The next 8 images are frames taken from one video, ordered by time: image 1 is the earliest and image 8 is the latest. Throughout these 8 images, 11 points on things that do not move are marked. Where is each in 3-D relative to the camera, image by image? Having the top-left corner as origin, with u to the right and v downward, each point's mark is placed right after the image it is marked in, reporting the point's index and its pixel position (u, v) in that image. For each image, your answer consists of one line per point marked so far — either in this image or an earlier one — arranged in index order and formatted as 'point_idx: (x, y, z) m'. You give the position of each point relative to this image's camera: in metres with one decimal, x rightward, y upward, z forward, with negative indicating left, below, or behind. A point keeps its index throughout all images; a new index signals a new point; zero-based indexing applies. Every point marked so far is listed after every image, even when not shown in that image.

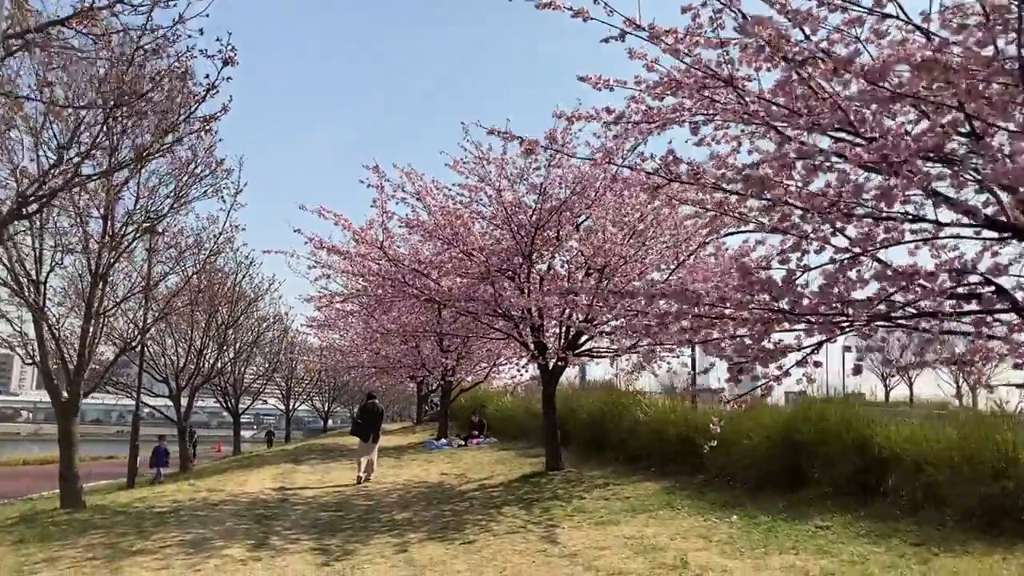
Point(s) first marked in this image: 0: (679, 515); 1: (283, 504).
0: (+1.8, -2.4, +10.1) m
1: (-3.0, -2.8, +12.2) m
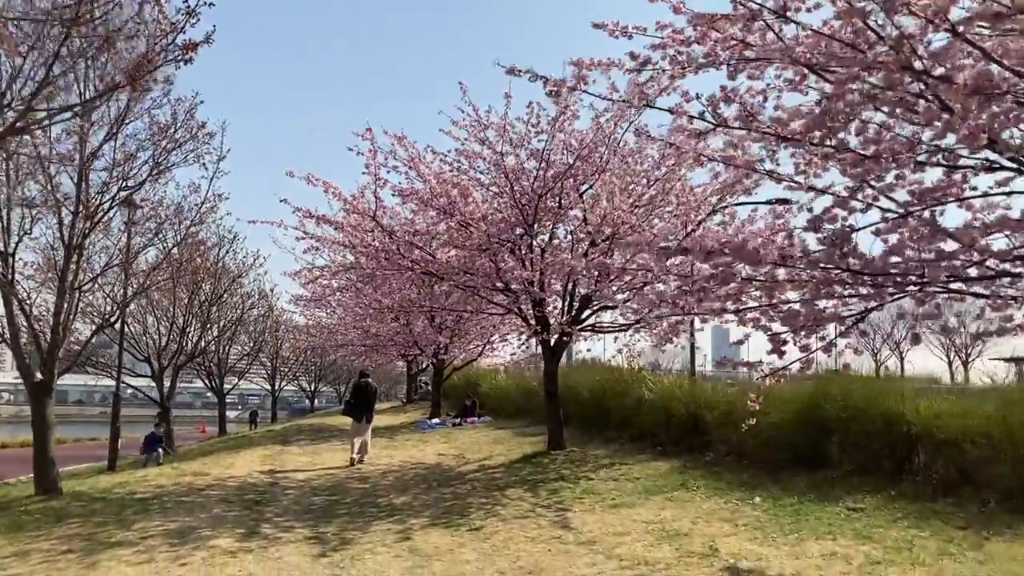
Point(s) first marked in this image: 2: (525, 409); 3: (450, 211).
0: (+1.9, -2.1, +9.5) m
1: (-2.9, -2.5, +11.5) m
2: (+0.4, -2.5, +19.1) m
3: (-0.8, +1.1, +12.6) m
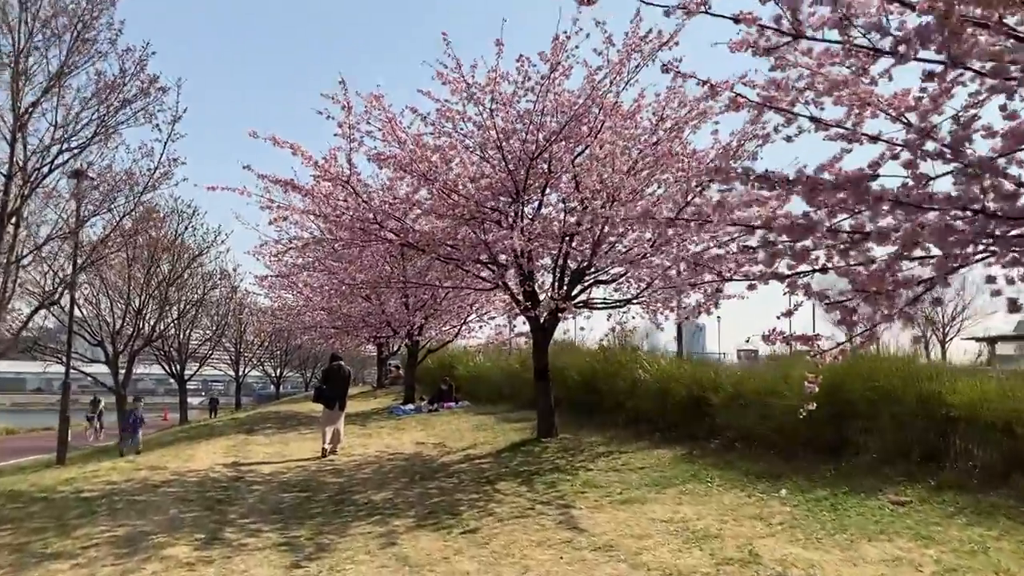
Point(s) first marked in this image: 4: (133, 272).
0: (+1.8, -1.8, +8.5) m
1: (-3.0, -2.2, +10.4) m
2: (0.0, -2.0, +18.1) m
3: (-1.0, +1.4, +11.5) m
4: (-7.3, +0.3, +18.1) m
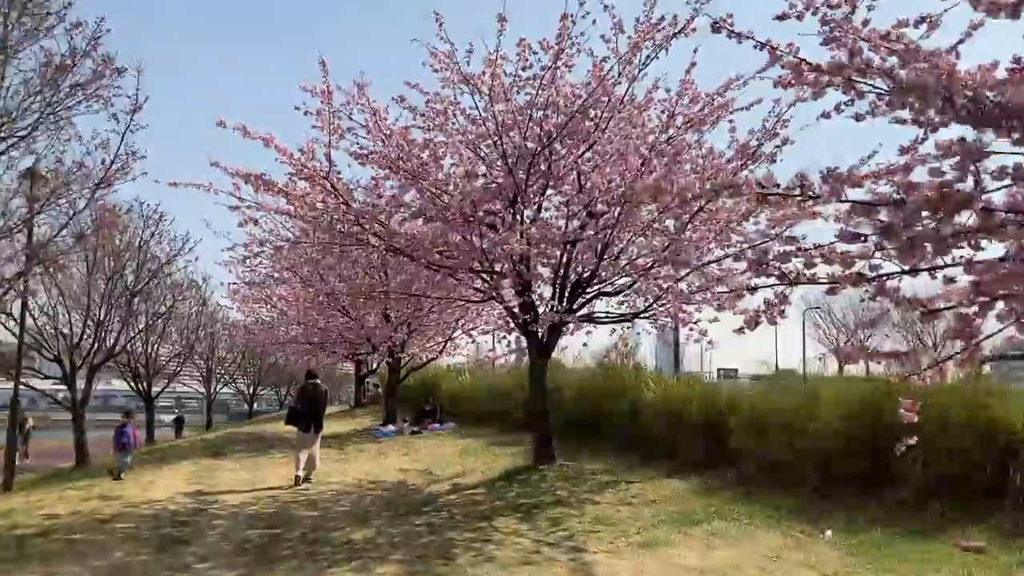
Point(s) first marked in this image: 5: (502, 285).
0: (+1.9, -1.9, +7.4) m
1: (-3.0, -2.2, +9.1) m
2: (-0.2, -2.3, +16.9) m
3: (-1.0, +1.3, +10.4) m
4: (-7.5, +0.1, +16.9) m
5: (-0.1, 0.0, +10.8) m
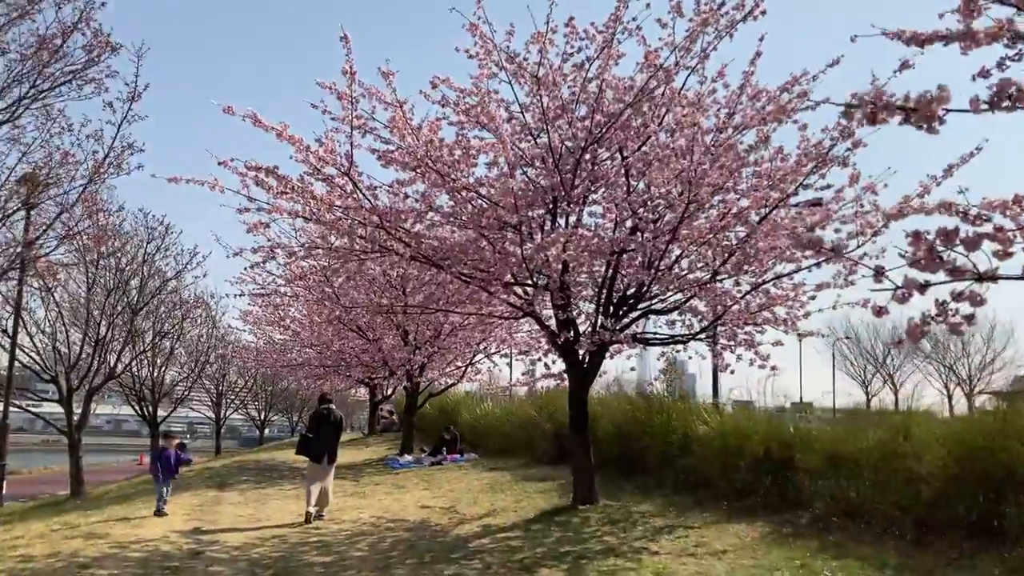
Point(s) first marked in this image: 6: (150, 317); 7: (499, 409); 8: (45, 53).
0: (+2.2, -2.0, +6.1) m
1: (-2.7, -2.3, +7.9) m
2: (+0.2, -2.6, +15.7) m
3: (-0.6, +1.1, +9.2) m
4: (-7.0, -0.1, +15.8) m
5: (+0.3, -0.1, +9.6) m
6: (-7.0, -0.6, +18.3) m
7: (-0.2, -2.2, +17.6) m
8: (-4.0, +2.0, +8.2) m
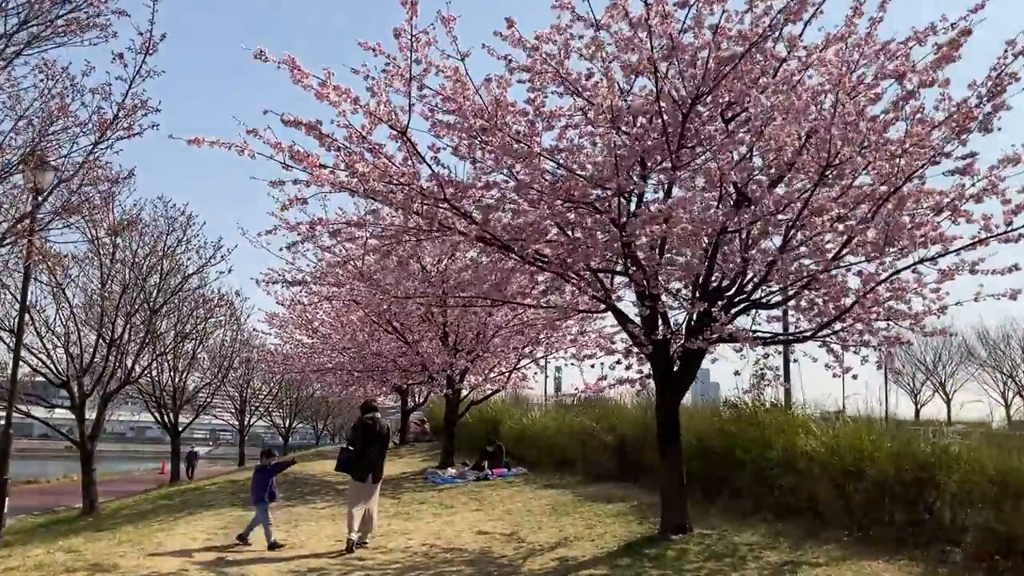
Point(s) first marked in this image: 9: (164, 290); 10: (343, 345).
0: (+2.8, -1.9, +4.6) m
1: (-2.0, -2.2, +6.5) m
2: (+1.1, -2.6, +14.1) m
3: (+0.1, +1.2, +7.7) m
4: (-6.2, -0.1, +14.4) m
5: (+1.0, 0.0, +8.1) m
6: (-6.2, -0.5, +17.0) m
7: (+0.6, -2.2, +16.1) m
8: (-3.4, +2.1, +6.8) m
9: (-5.7, 0.0, +15.4) m
10: (-3.3, -1.1, +18.1) m
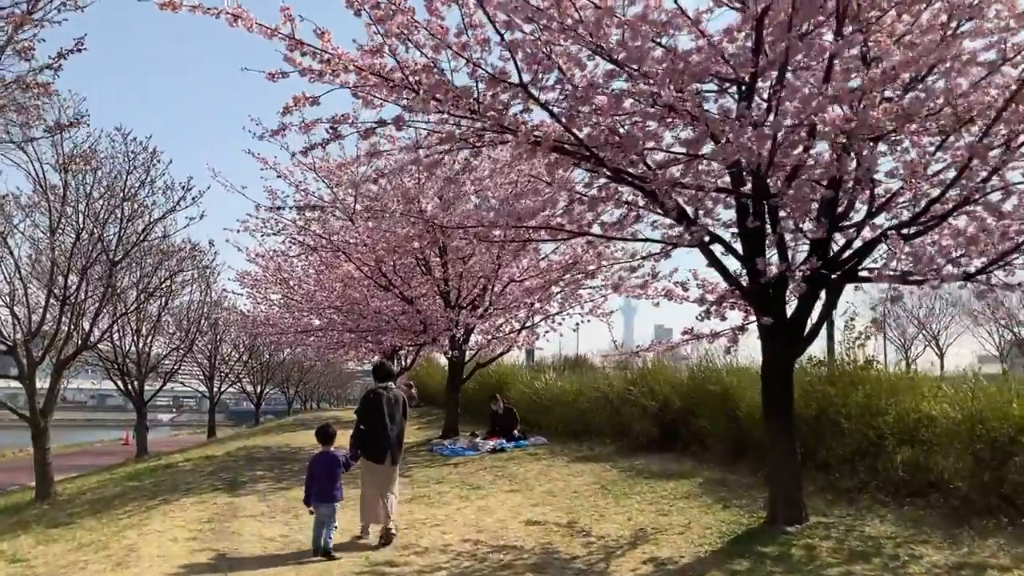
0: (+3.5, -1.5, +2.9) m
1: (-1.4, -1.8, +4.6) m
2: (+1.3, -1.8, +12.4) m
3: (+0.6, +1.7, +5.8) m
4: (-5.9, +0.6, +12.3) m
5: (+1.5, +0.5, +6.3) m
6: (-6.0, +0.2, +14.9) m
7: (+0.8, -1.4, +14.3) m
8: (-2.9, +2.5, +4.7) m
9: (-5.5, +0.7, +13.3) m
10: (-3.1, -0.3, +16.1) m
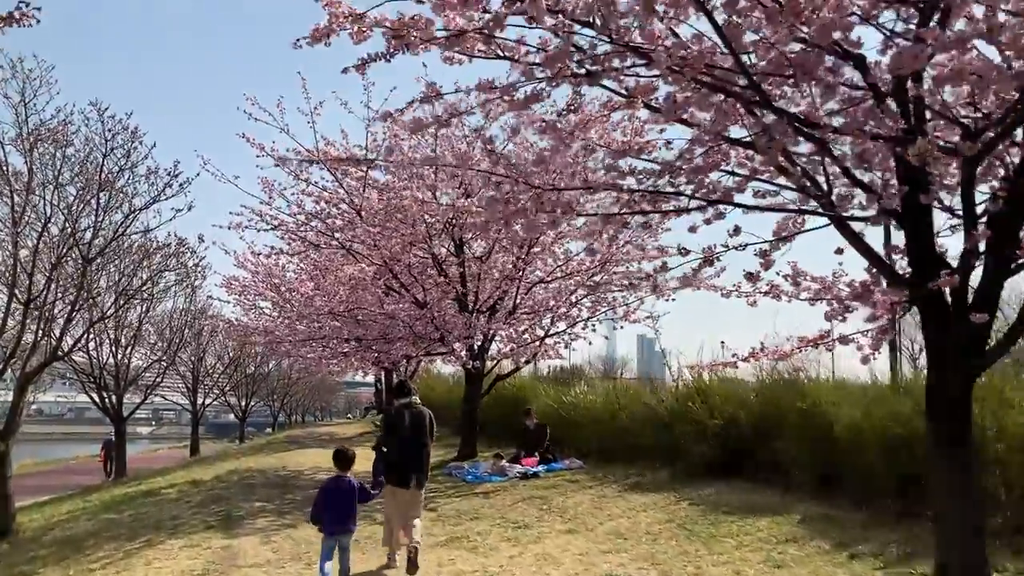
0: (+4.0, -1.4, +1.4) m
1: (-0.9, -1.7, +3.0) m
2: (+1.8, -1.9, +10.8) m
3: (+1.1, +1.8, +4.3) m
4: (-5.5, +0.6, +10.6) m
5: (+2.0, +0.5, +4.8) m
6: (-5.6, +0.2, +13.2) m
7: (+1.2, -1.4, +12.7) m
8: (-2.3, +2.6, +3.1) m
9: (-5.1, +0.6, +11.6) m
10: (-2.8, -0.3, +14.5) m
